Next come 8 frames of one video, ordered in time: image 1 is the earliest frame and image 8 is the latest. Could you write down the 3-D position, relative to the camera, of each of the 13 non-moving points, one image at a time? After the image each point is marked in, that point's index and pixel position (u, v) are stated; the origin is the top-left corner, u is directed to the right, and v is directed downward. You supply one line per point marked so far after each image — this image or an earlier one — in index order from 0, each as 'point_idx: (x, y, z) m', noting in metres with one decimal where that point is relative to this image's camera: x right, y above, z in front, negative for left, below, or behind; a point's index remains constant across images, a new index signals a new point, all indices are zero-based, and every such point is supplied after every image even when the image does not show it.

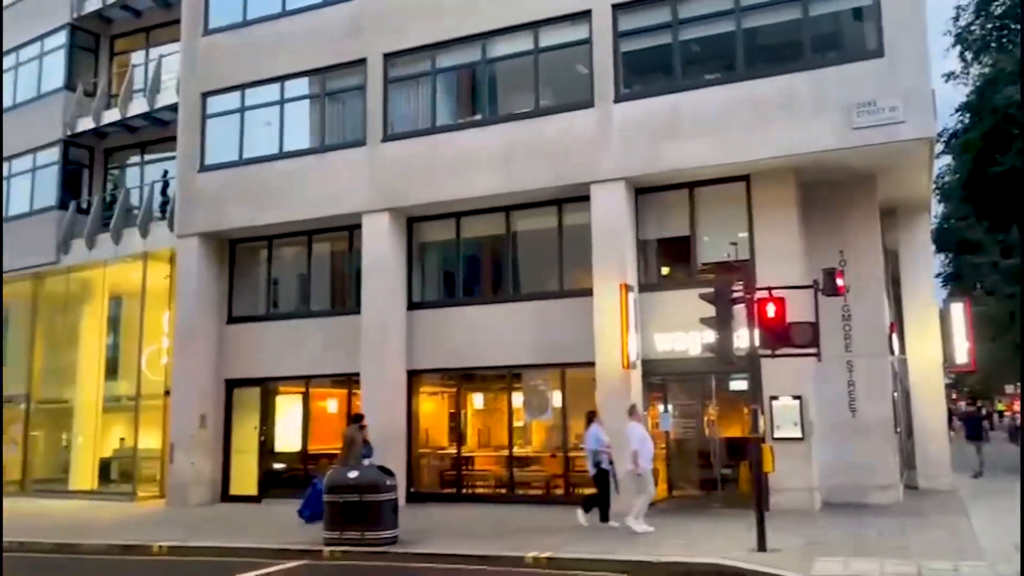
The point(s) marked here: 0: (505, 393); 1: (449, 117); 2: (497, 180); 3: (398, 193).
0: (-0.2, -2.3, +18.6) m
1: (-1.4, +3.8, +19.0) m
2: (-0.3, +2.3, +18.1) m
3: (-2.5, +2.1, +19.0) m
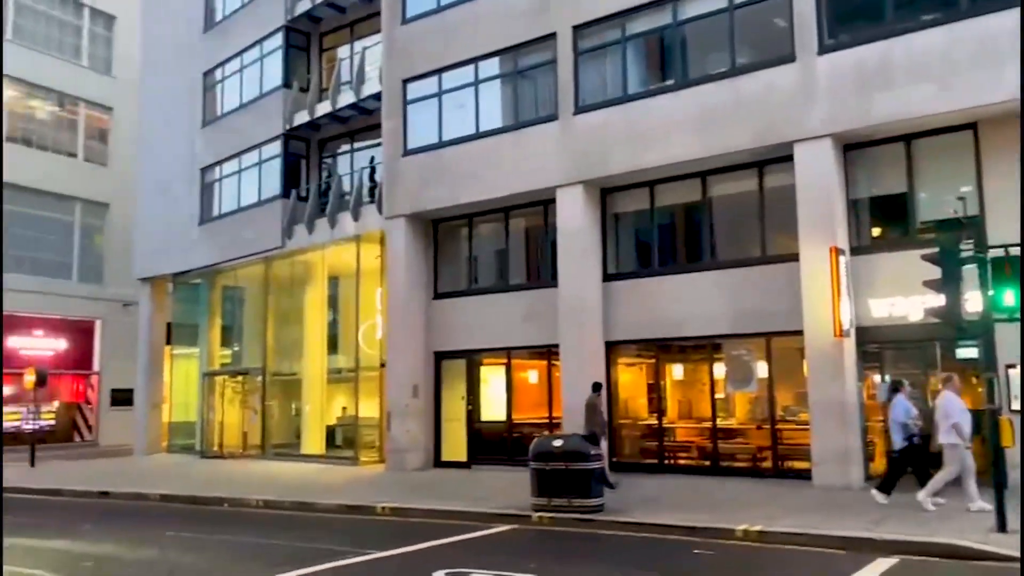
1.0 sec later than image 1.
0: (+4.2, -1.6, +18.3) m
1: (+2.8, +4.5, +18.7) m
2: (+3.7, +3.0, +17.6) m
3: (+1.8, +2.7, +19.1) m
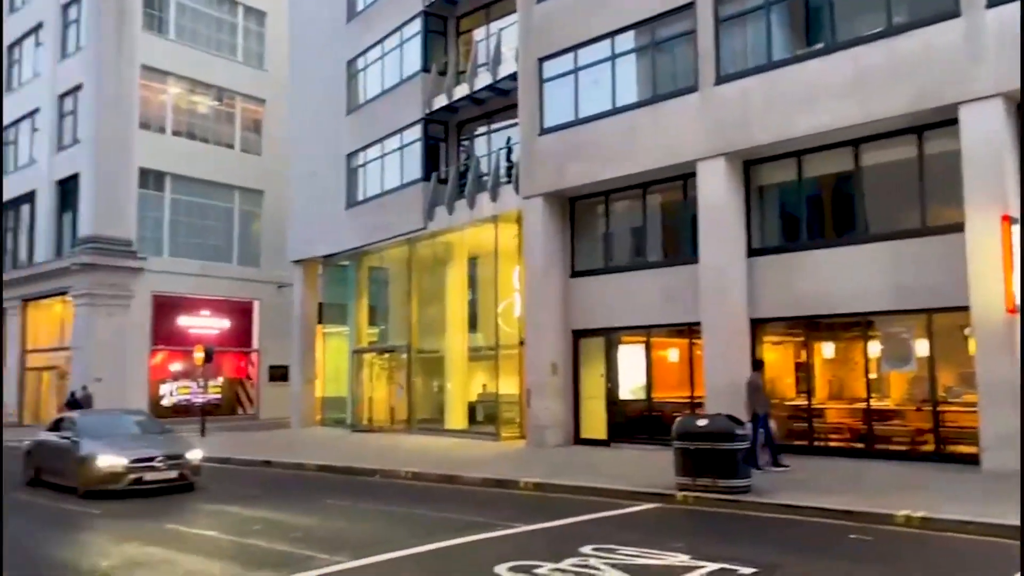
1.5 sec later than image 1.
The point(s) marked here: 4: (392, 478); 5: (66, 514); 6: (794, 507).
0: (+7.1, -1.1, +17.4) m
1: (+5.8, +5.0, +17.9) m
2: (+6.5, +3.5, +16.7) m
3: (+4.8, +3.3, +18.5) m
4: (-2.5, -3.9, +17.6) m
5: (-6.8, -3.5, +13.0) m
6: (+3.9, -3.1, +11.9) m
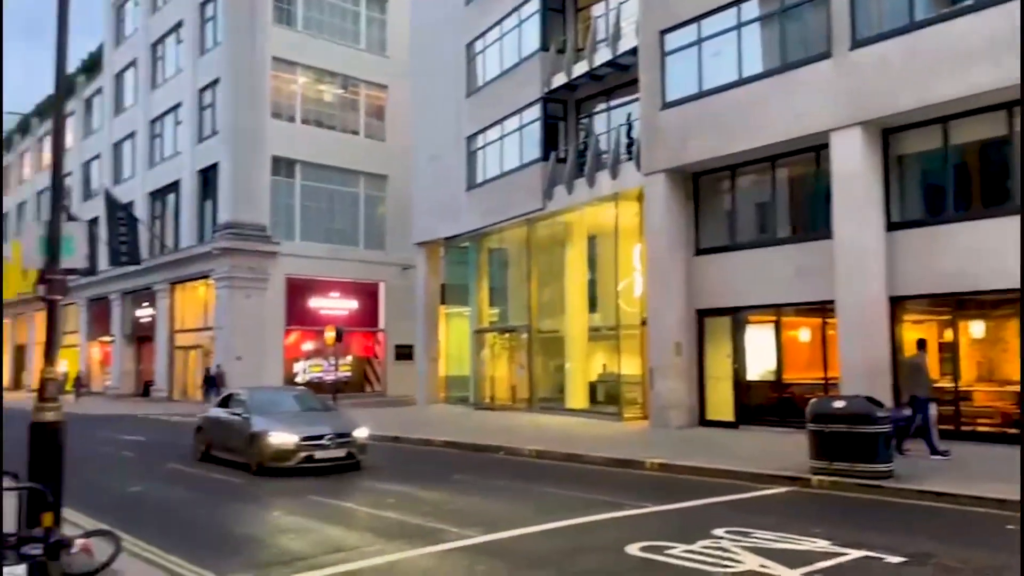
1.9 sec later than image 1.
0: (+9.6, -0.6, +16.2) m
1: (+8.2, +5.5, +16.7) m
2: (+8.8, +3.9, +15.5) m
3: (+7.4, +3.8, +17.5) m
4: (+0.1, -3.5, +17.7) m
5: (-4.9, -3.2, +13.8) m
6: (+5.7, -2.7, +11.2) m
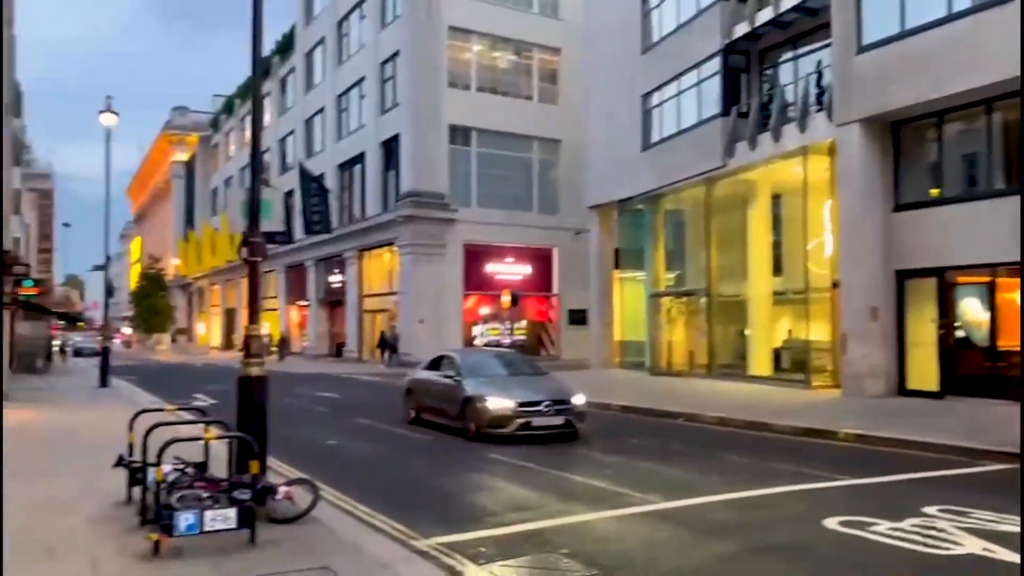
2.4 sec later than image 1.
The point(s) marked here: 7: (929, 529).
0: (+12.7, +0.1, +13.7) m
1: (+11.4, +6.3, +14.3) m
2: (+11.8, +4.6, +13.0) m
3: (+10.8, +4.6, +15.2) m
4: (+3.8, -2.7, +17.2) m
5: (-1.9, -2.6, +14.4) m
6: (+7.9, -2.2, +9.7) m
7: (+3.7, -2.2, +7.6) m
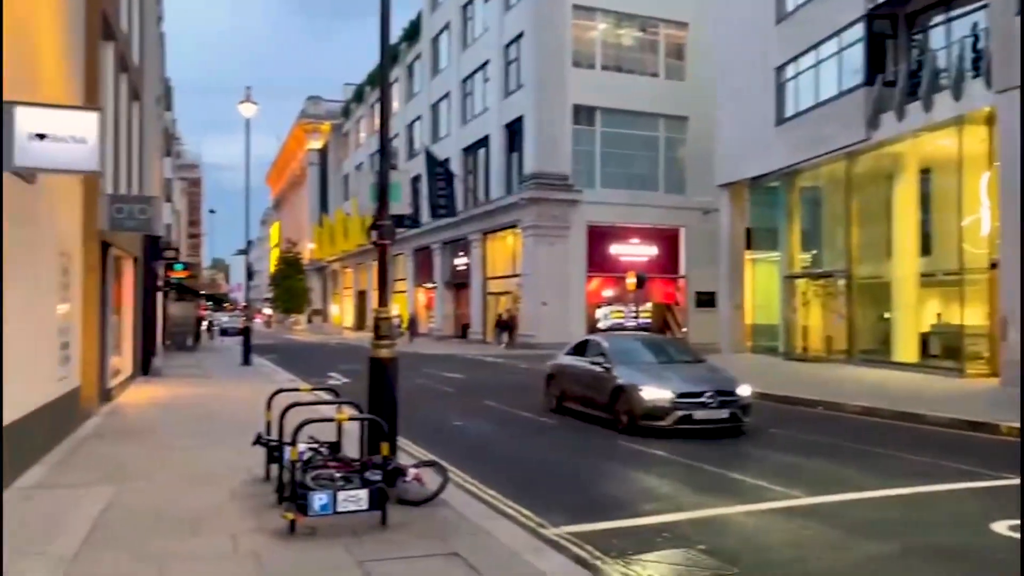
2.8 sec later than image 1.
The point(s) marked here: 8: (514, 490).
0: (+14.6, +0.4, +11.4) m
1: (+13.4, +6.5, +12.1) m
2: (+13.6, +4.9, +10.8) m
3: (+12.9, +4.9, +13.1) m
4: (+6.3, -2.4, +16.3) m
5: (+0.3, -2.3, +14.3) m
6: (+9.2, -2.0, +8.2) m
7: (+4.8, -2.0, +6.8) m
8: (0.0, -2.2, +9.1) m
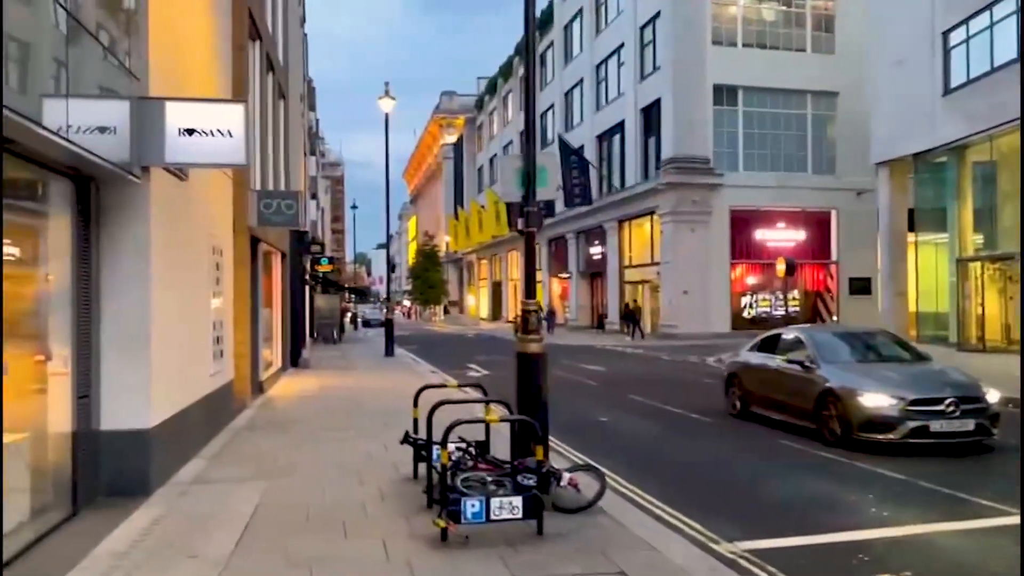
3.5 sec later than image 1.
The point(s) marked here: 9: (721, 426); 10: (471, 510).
0: (+16.3, +0.7, +8.4) m
1: (+15.1, +6.9, +9.2) m
2: (+15.1, +5.2, +7.9) m
3: (+14.8, +5.2, +10.3) m
4: (+8.9, -2.1, +14.5) m
5: (+2.6, -2.1, +13.5) m
6: (+10.6, -1.8, +6.1) m
7: (+6.0, -1.9, +5.3) m
8: (+1.6, -2.1, +8.4) m
9: (+3.2, -2.1, +12.9) m
10: (-0.3, -1.7, +6.4) m
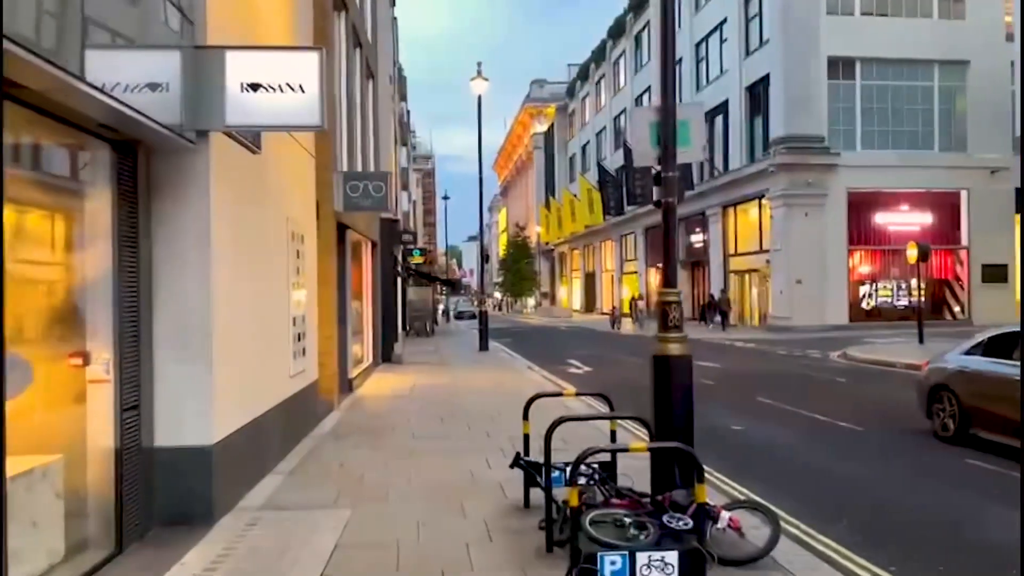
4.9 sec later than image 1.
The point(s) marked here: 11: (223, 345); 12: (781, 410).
0: (+17.3, +1.0, +5.0) m
1: (+16.2, +7.1, +5.8) m
2: (+16.0, +5.4, +4.6) m
3: (+16.0, +5.4, +7.0) m
4: (+10.6, -1.8, +11.9) m
5: (+4.2, -1.9, +11.5) m
6: (+11.3, -1.6, +3.3) m
7: (+6.7, -1.7, +3.1) m
8: (+2.7, -1.9, +6.6) m
9: (+4.7, -1.9, +10.9) m
10: (+0.6, -1.6, +4.8) m
11: (-2.4, -0.5, +7.0) m
12: (+4.2, -1.9, +13.4) m
